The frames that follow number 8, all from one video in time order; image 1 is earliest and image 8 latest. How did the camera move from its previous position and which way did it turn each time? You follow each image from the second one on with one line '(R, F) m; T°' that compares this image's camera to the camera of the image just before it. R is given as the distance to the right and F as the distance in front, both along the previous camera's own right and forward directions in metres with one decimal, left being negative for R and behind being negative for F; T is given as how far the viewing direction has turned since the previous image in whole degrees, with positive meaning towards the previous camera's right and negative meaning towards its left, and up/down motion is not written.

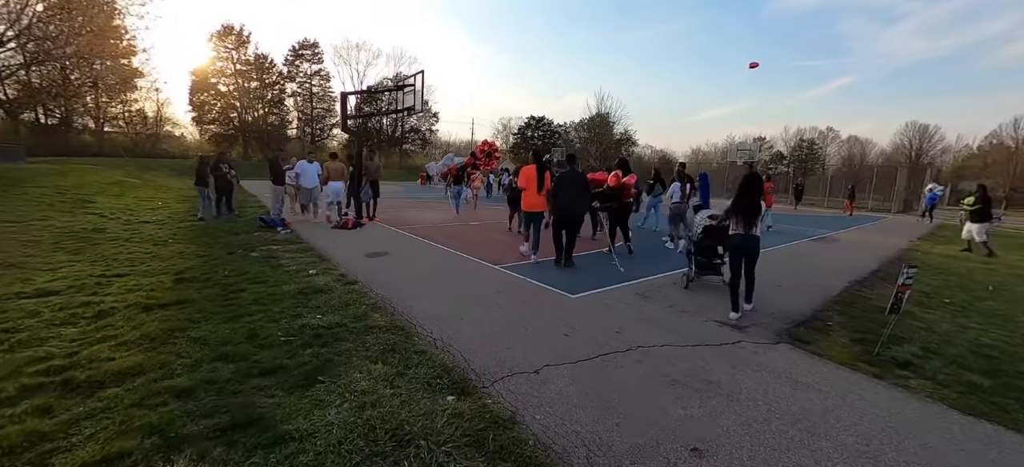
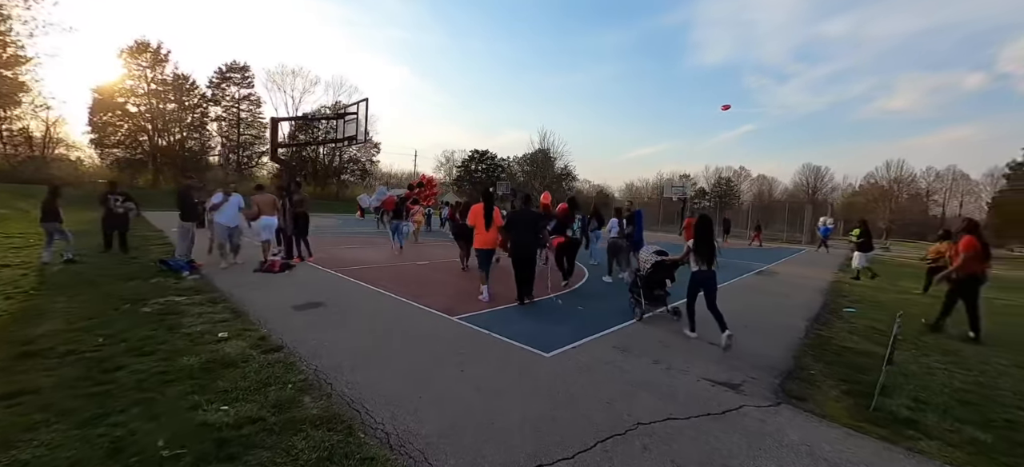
(-0.2, +0.6) m; +8°
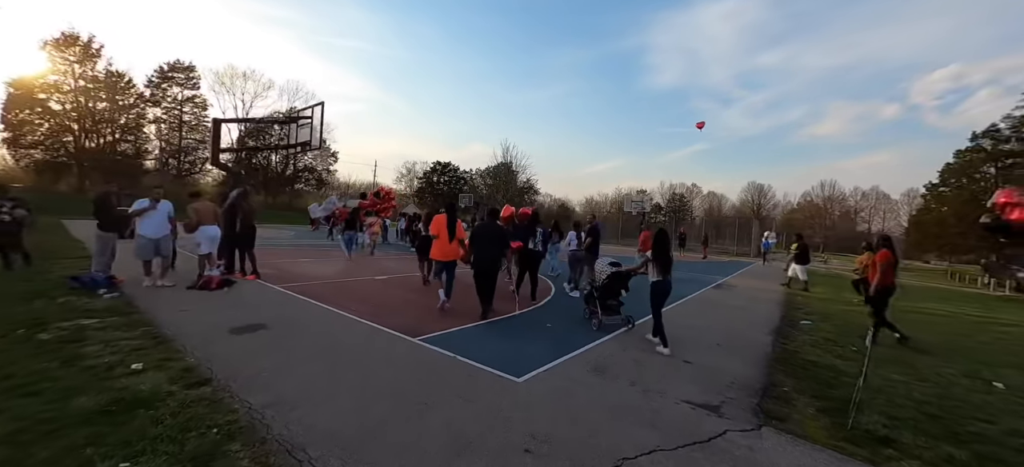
(-0.1, +0.3) m; +6°
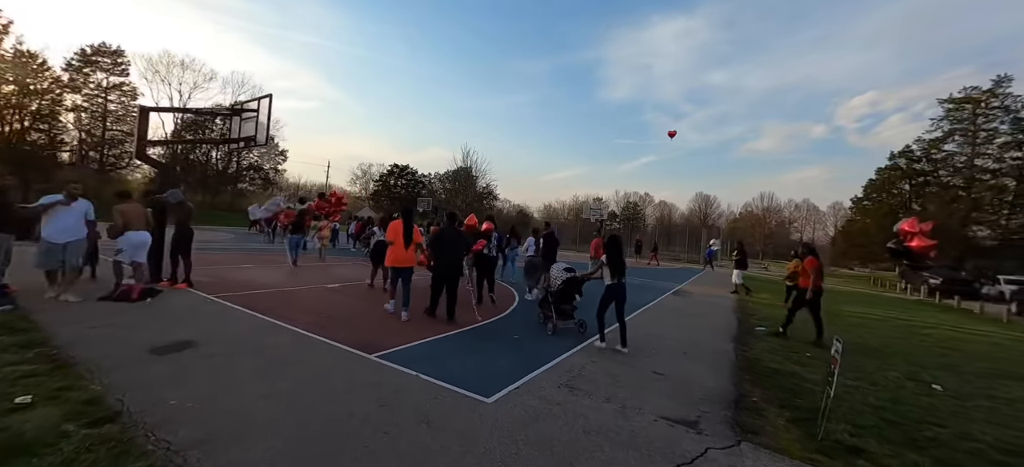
(-0.1, +0.3) m; +6°
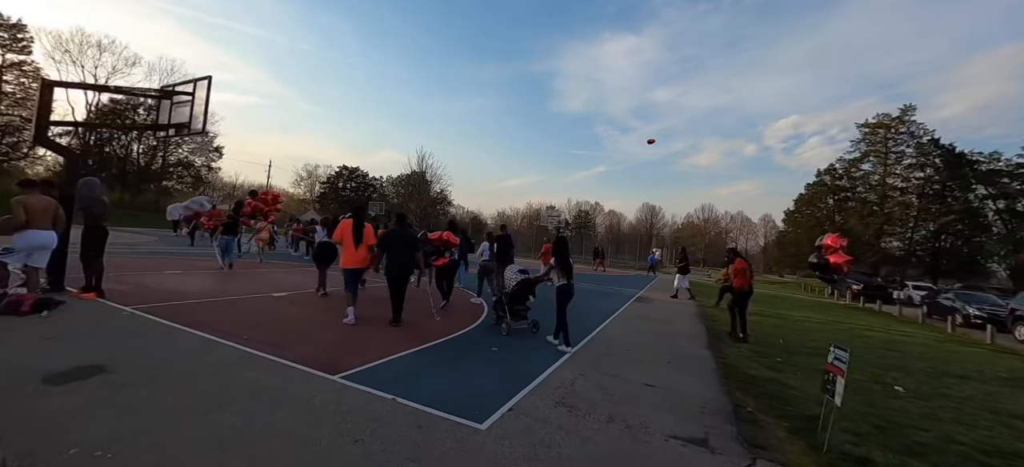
(-0.4, +0.5) m; +7°
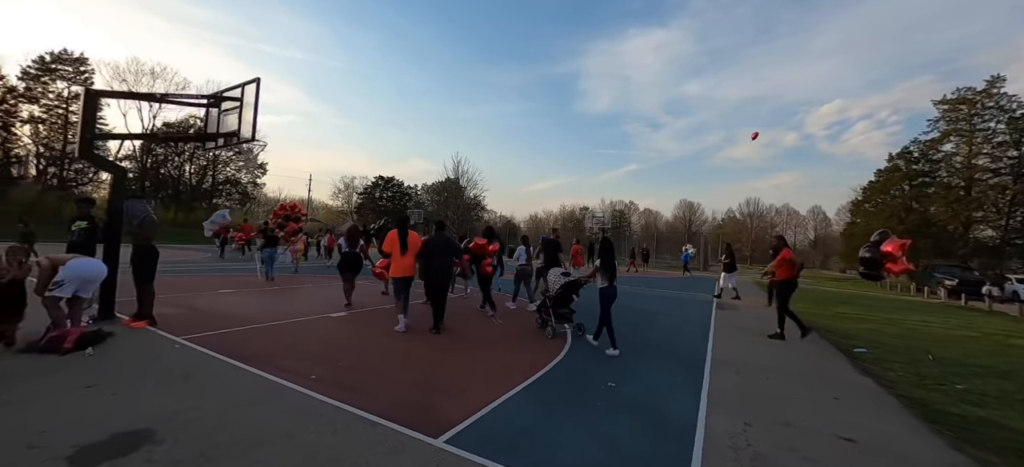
(-0.9, +1.0) m; -4°
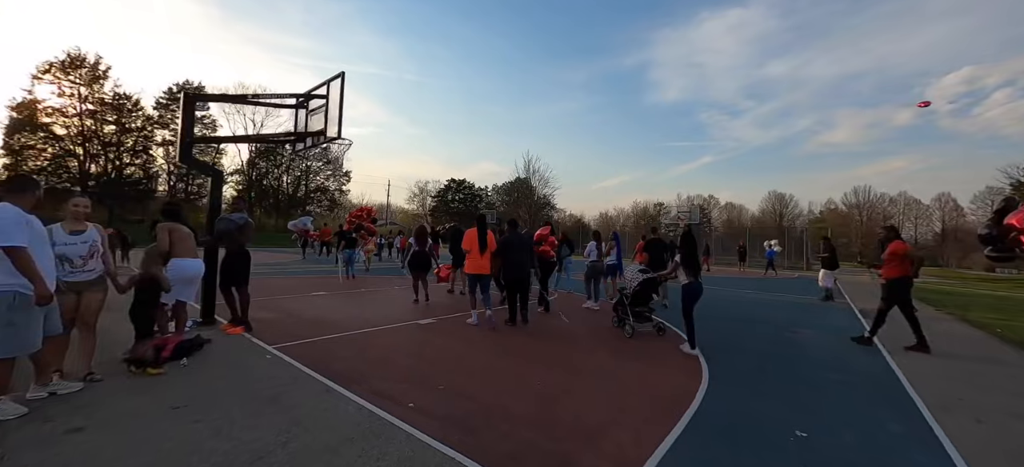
(-0.6, +0.9) m; -10°
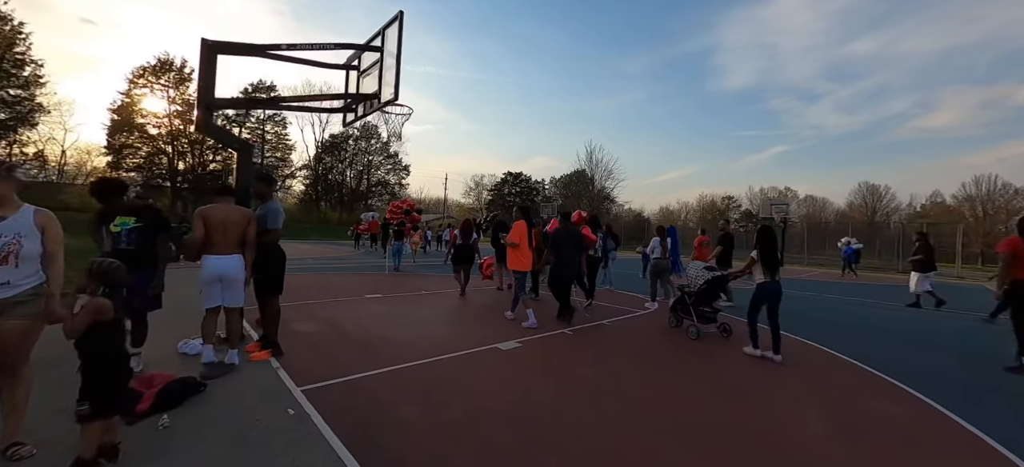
(-0.8, +1.8) m; -8°
